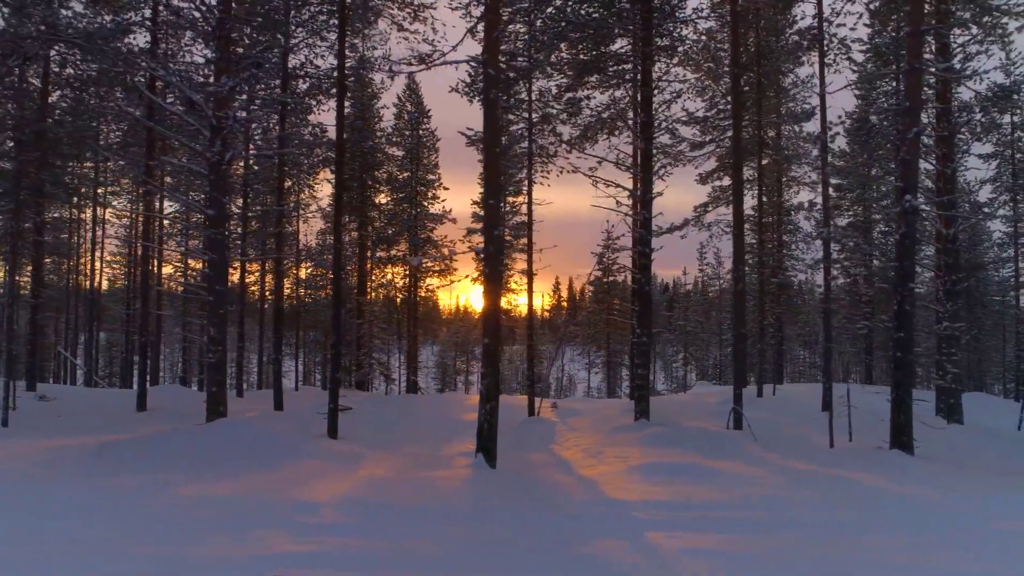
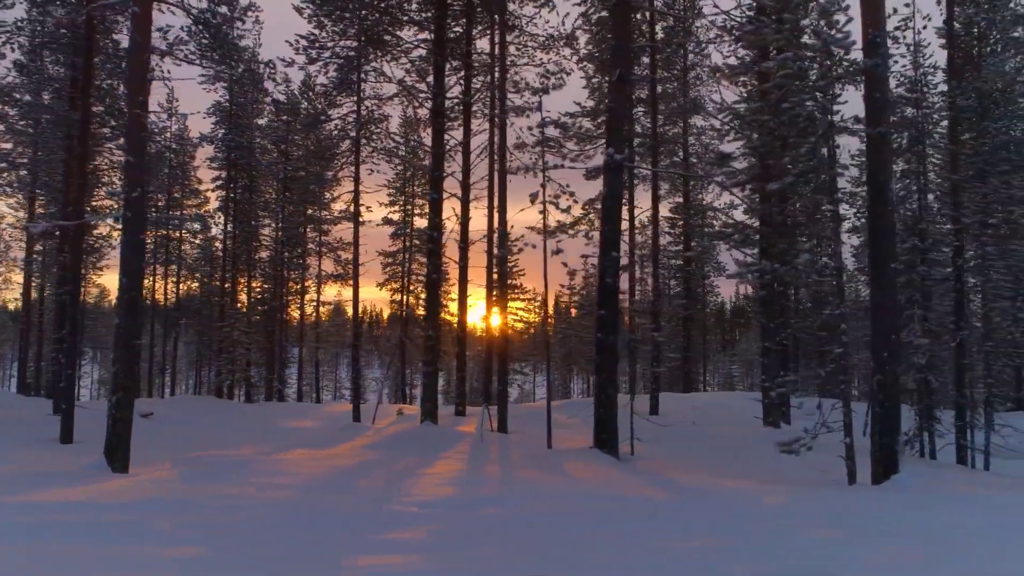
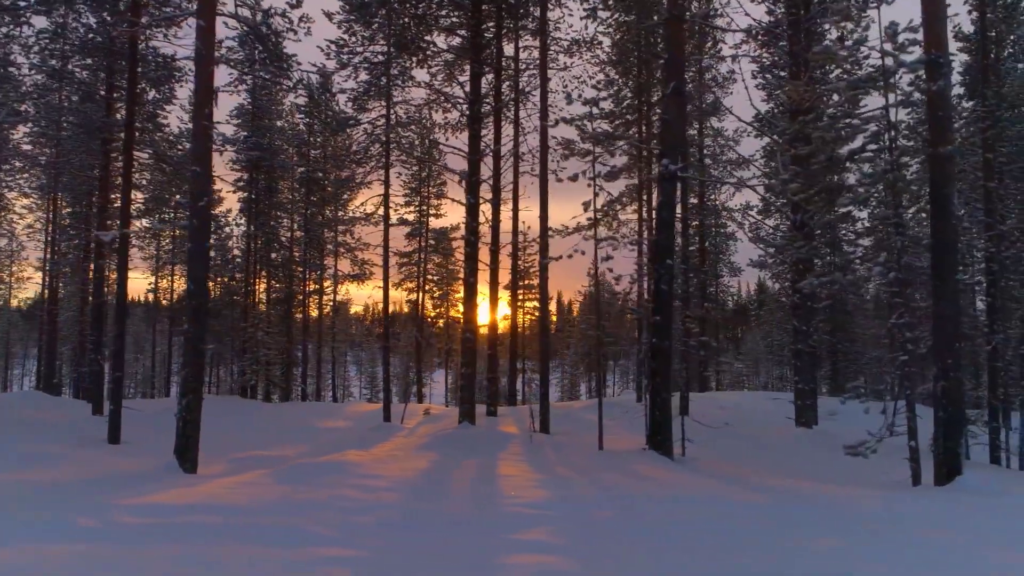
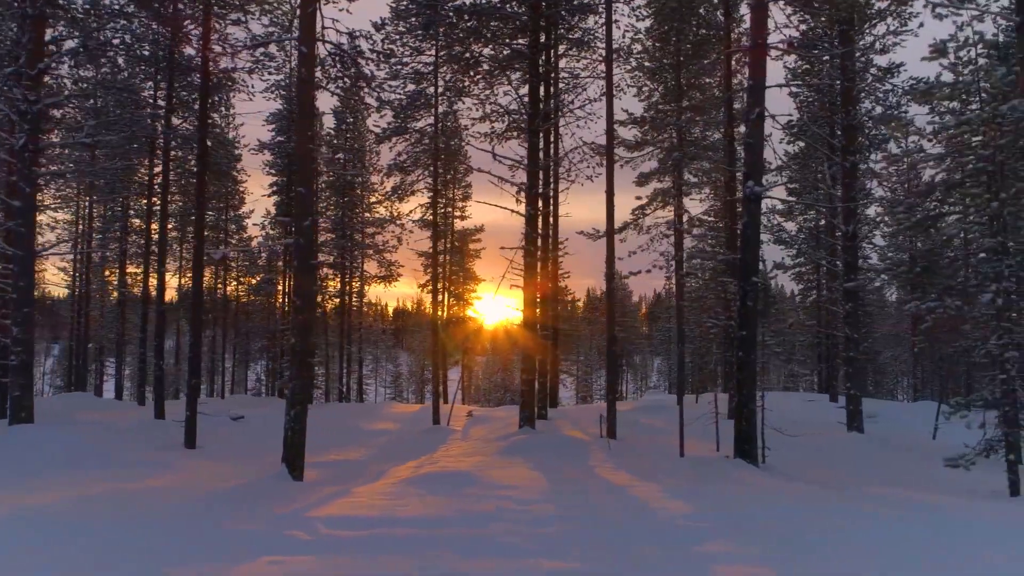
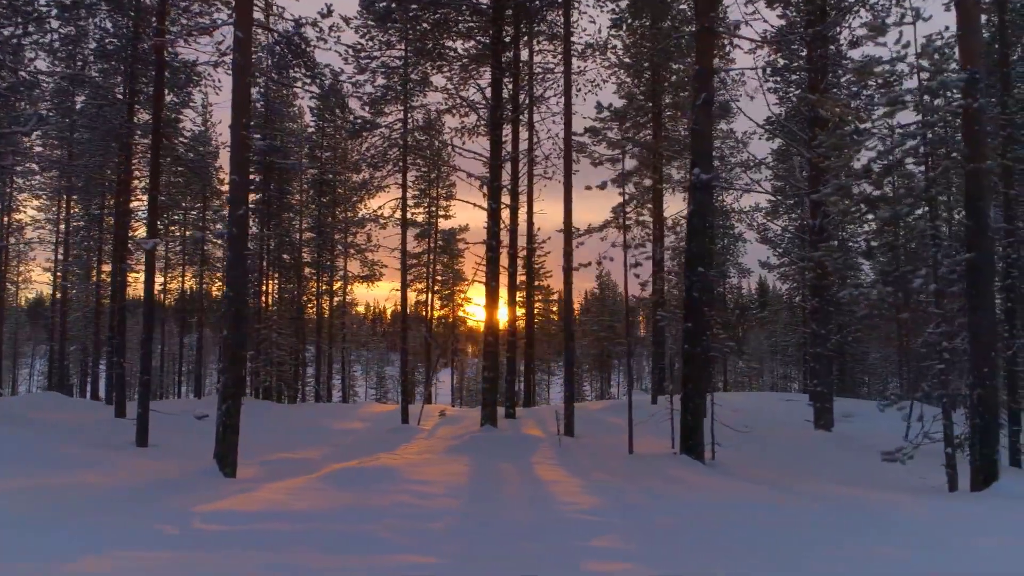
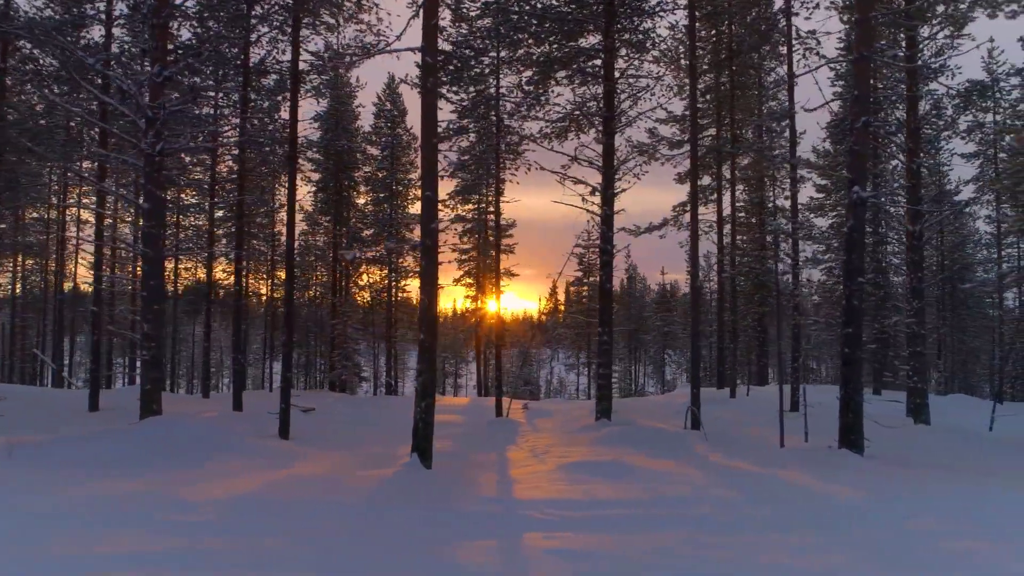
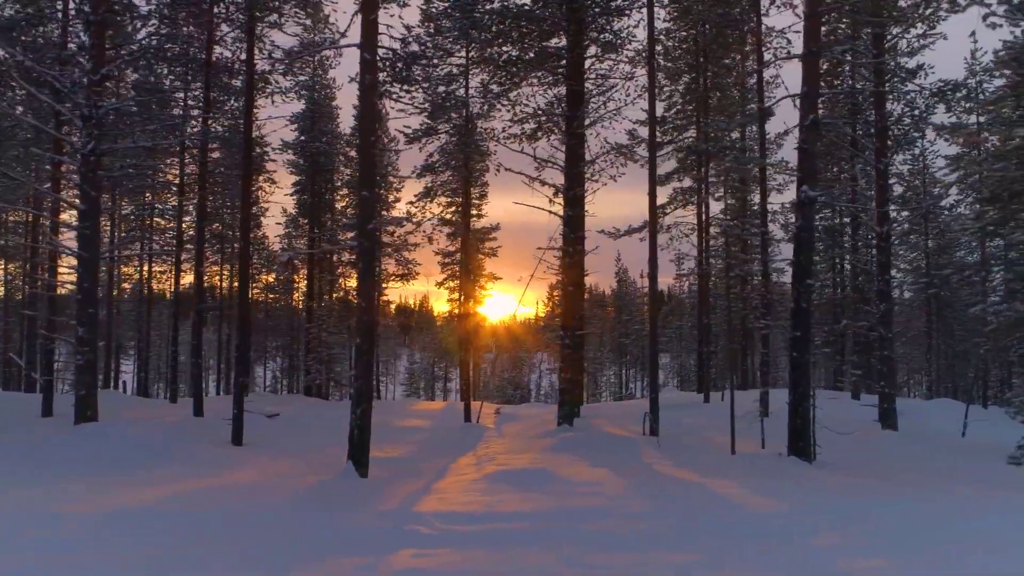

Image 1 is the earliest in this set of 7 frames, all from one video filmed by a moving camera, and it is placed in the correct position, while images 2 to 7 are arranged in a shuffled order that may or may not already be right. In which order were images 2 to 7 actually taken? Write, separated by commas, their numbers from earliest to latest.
6, 7, 4, 5, 3, 2
